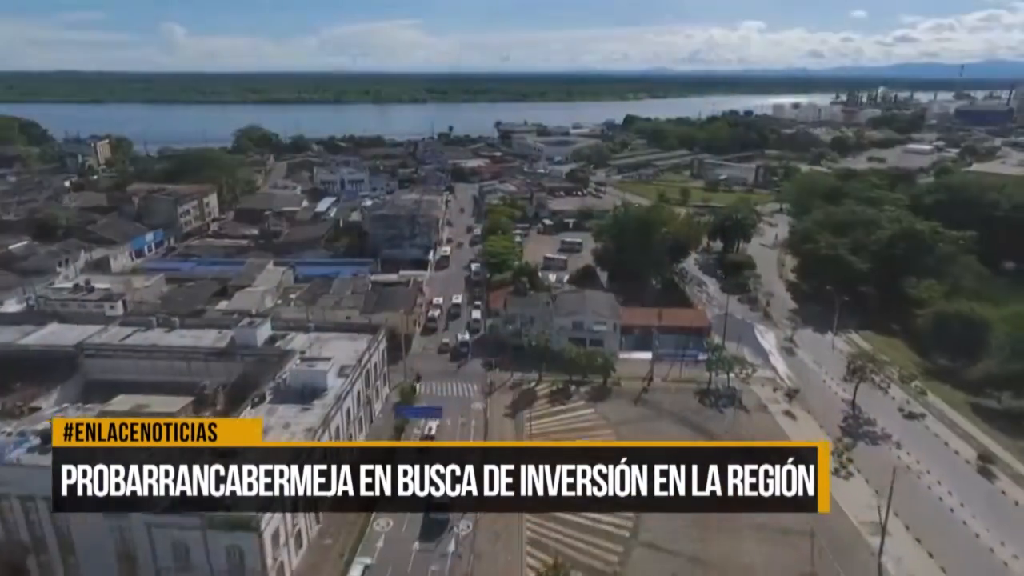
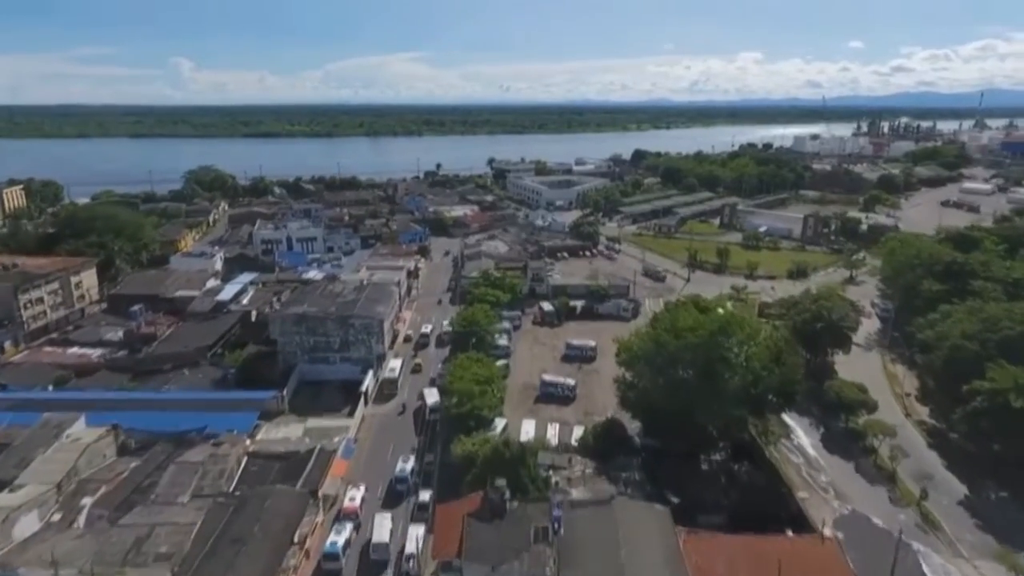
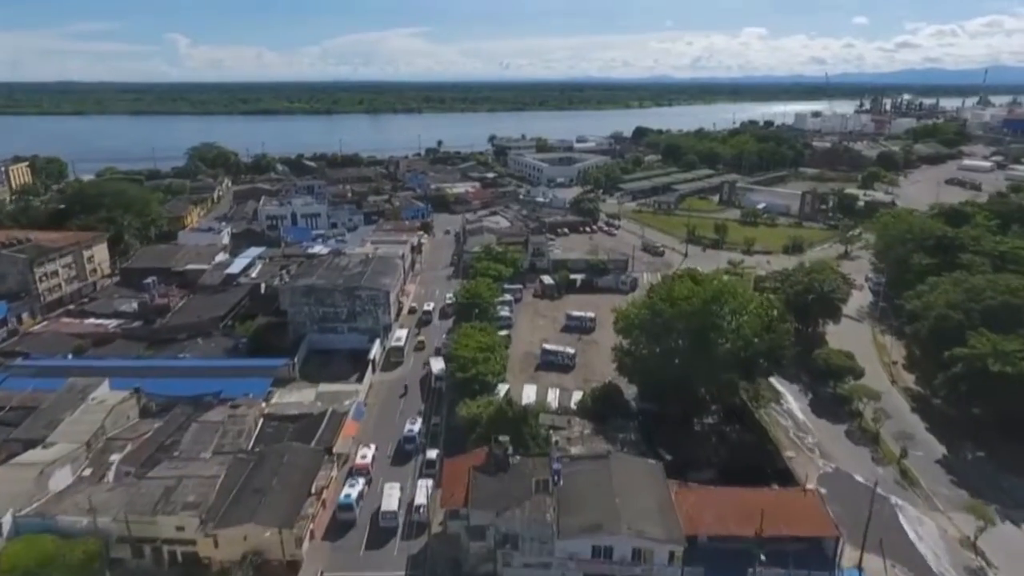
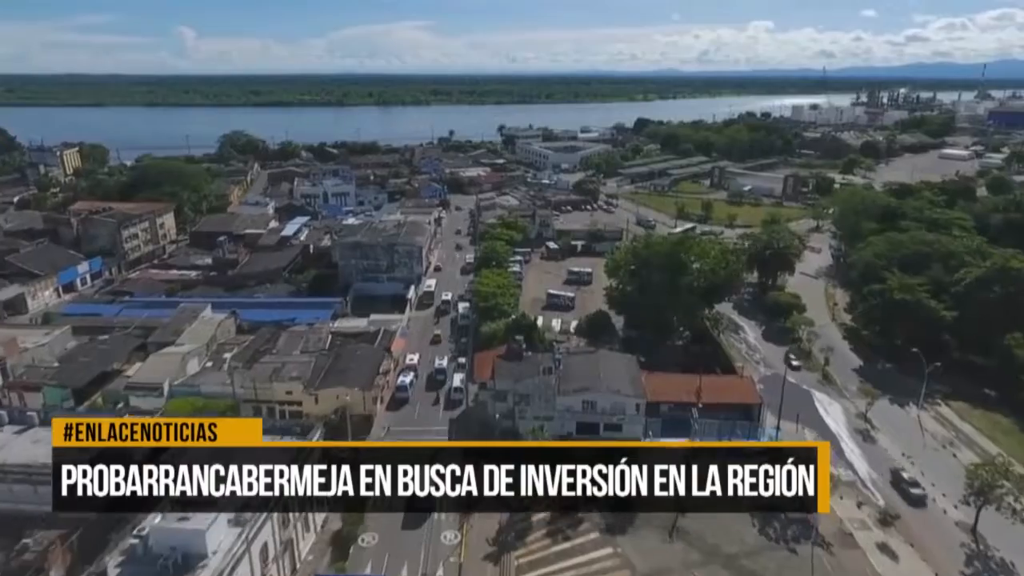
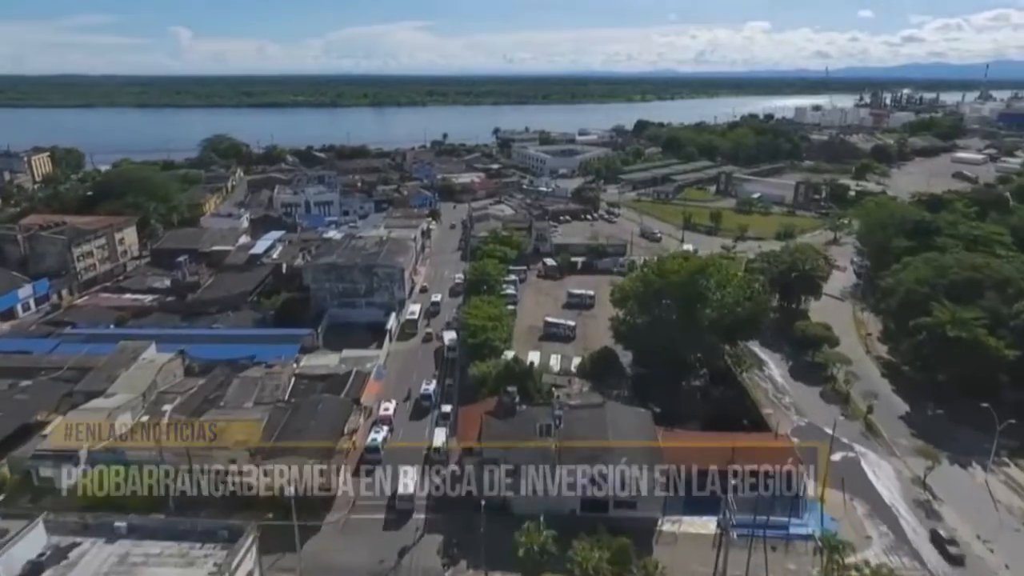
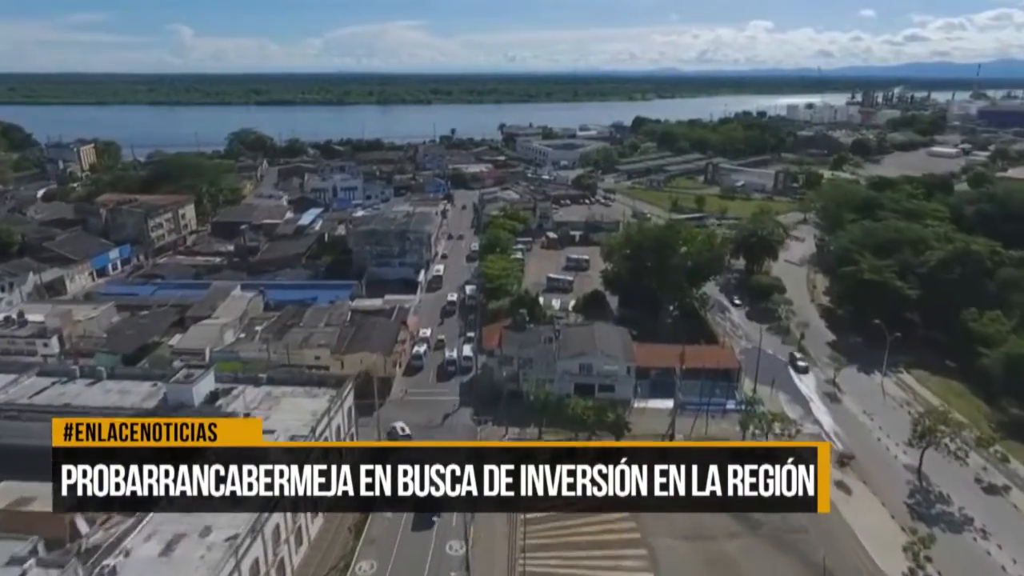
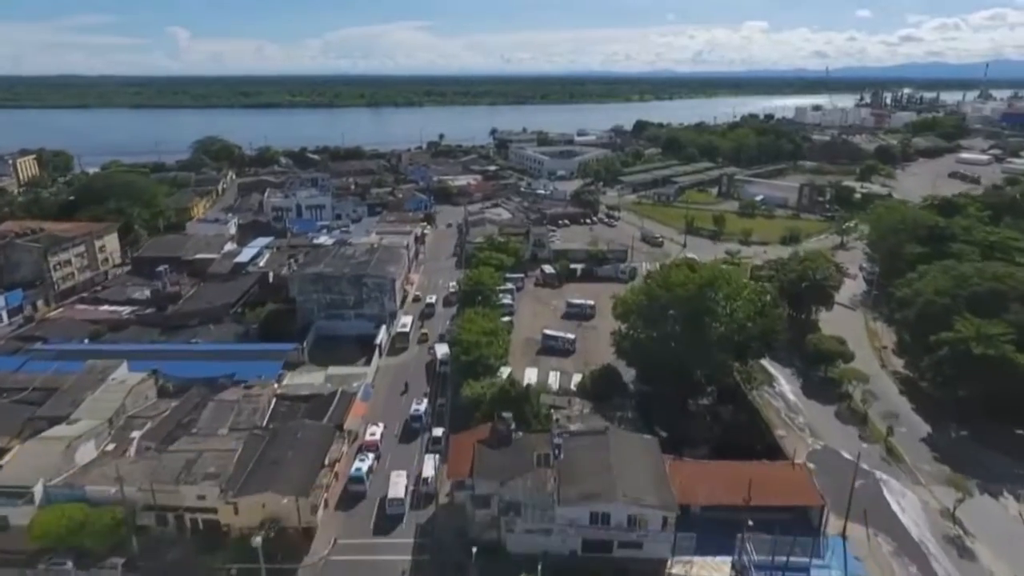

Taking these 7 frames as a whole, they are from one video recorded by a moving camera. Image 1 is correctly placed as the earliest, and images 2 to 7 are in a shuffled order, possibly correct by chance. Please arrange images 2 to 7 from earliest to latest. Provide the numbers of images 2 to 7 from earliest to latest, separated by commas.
6, 4, 5, 7, 3, 2
